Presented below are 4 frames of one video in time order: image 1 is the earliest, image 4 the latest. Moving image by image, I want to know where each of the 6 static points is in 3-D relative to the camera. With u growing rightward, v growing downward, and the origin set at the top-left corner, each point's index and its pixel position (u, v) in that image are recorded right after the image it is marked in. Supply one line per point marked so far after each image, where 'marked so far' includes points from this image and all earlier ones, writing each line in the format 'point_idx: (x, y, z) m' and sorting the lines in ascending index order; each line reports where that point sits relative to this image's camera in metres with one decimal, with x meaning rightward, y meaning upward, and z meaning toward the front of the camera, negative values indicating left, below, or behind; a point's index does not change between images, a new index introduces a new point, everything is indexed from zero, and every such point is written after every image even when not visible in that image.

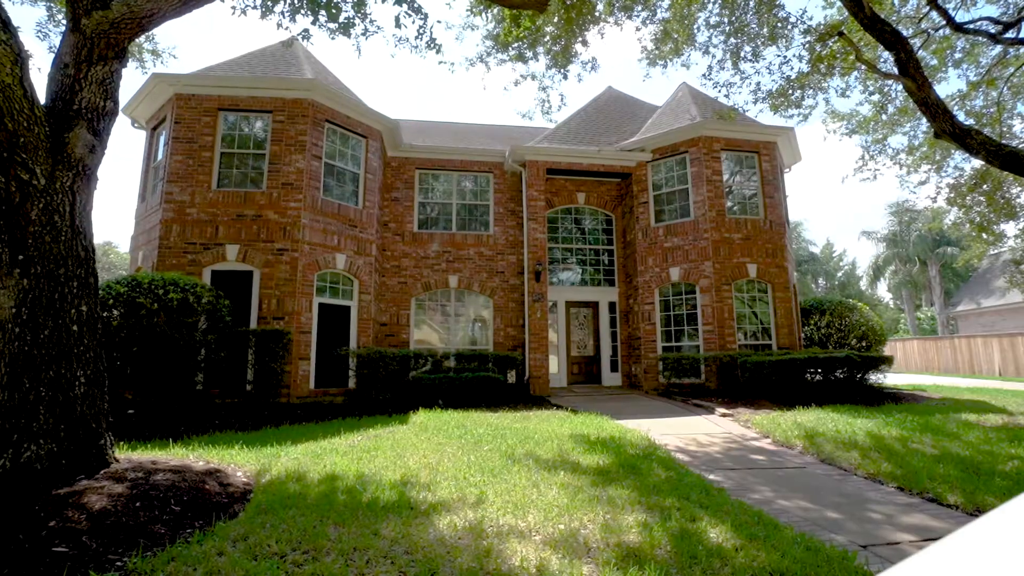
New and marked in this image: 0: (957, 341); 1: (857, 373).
0: (+17.0, -2.0, +18.7) m
1: (+6.9, -1.7, +9.7) m
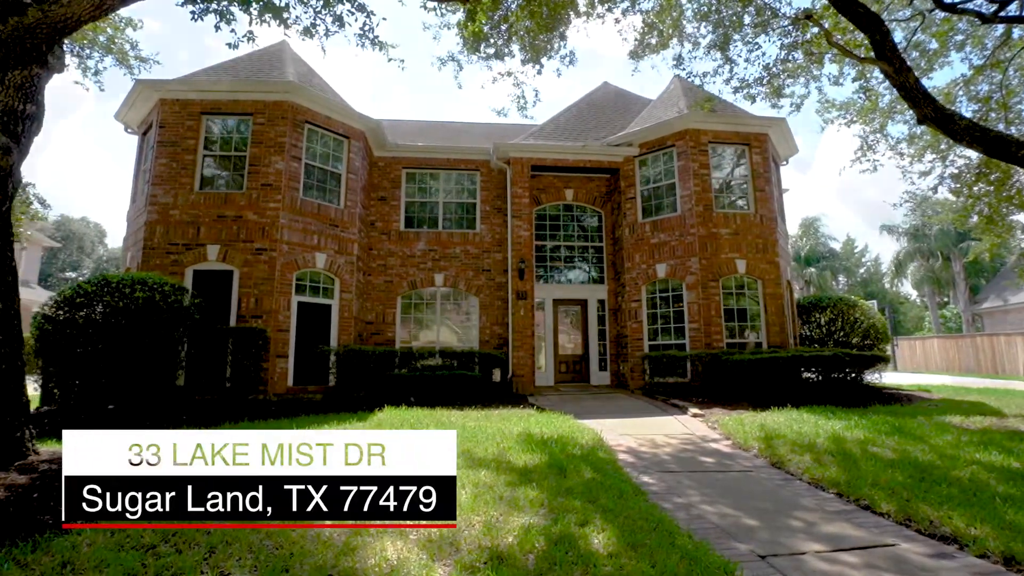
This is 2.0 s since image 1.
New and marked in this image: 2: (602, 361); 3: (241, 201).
0: (+17.0, -1.9, +17.8) m
1: (+6.5, -1.6, +9.3) m
2: (+2.2, -1.7, +11.8) m
3: (-5.2, +1.7, +9.4) m
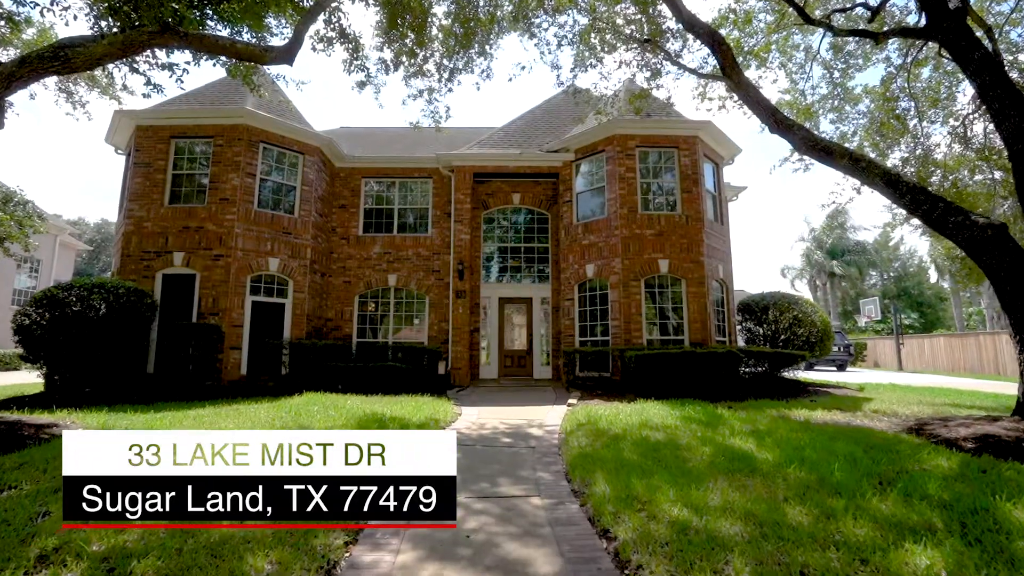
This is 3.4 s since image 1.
0: (+16.2, -1.7, +17.0) m
1: (+4.8, -1.6, +9.6) m
2: (+0.8, -1.7, +12.5) m
3: (-6.8, +1.6, +10.7) m
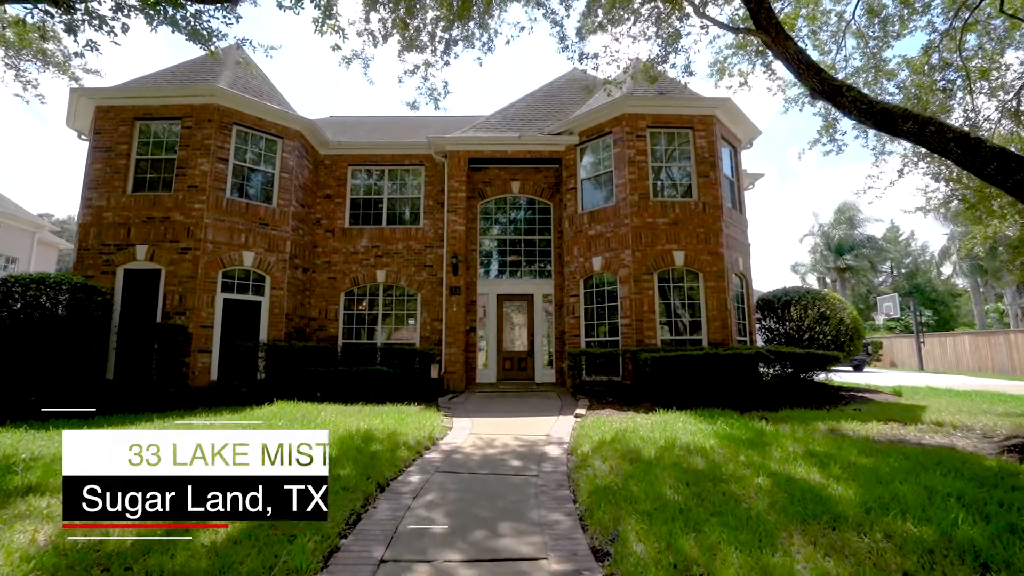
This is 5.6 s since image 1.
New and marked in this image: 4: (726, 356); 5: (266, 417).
0: (+16.2, -1.6, +15.9) m
1: (+4.8, -1.4, +8.5) m
2: (+0.8, -1.6, +11.5) m
3: (-6.8, +1.7, +9.7) m
4: (+3.5, -1.1, +8.1) m
5: (-3.3, -1.7, +6.5) m
